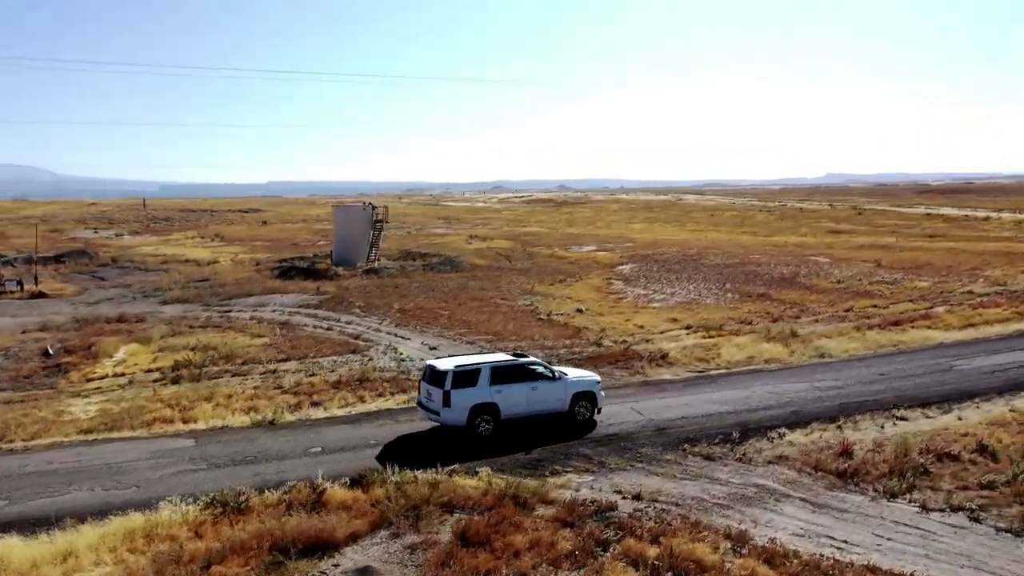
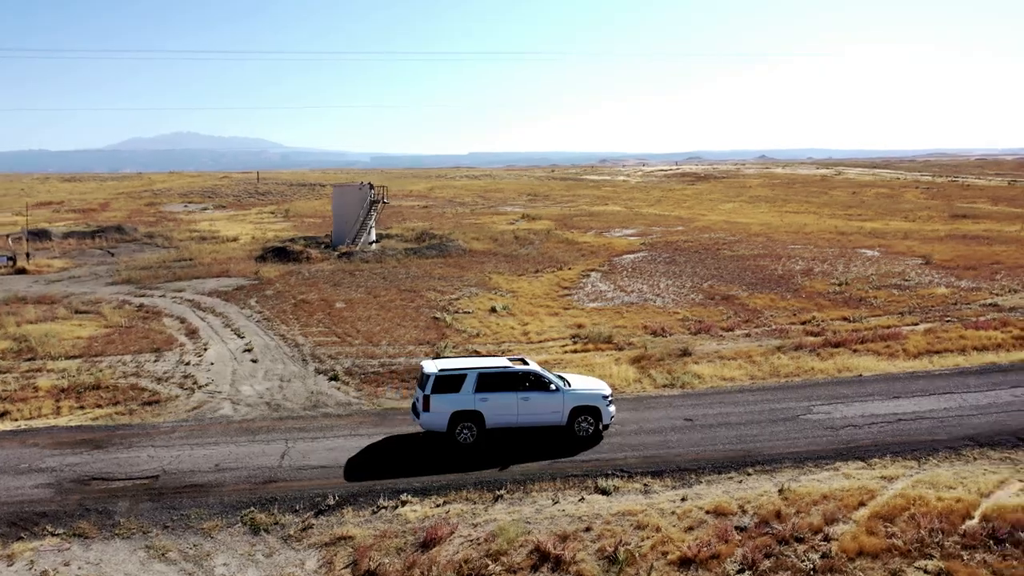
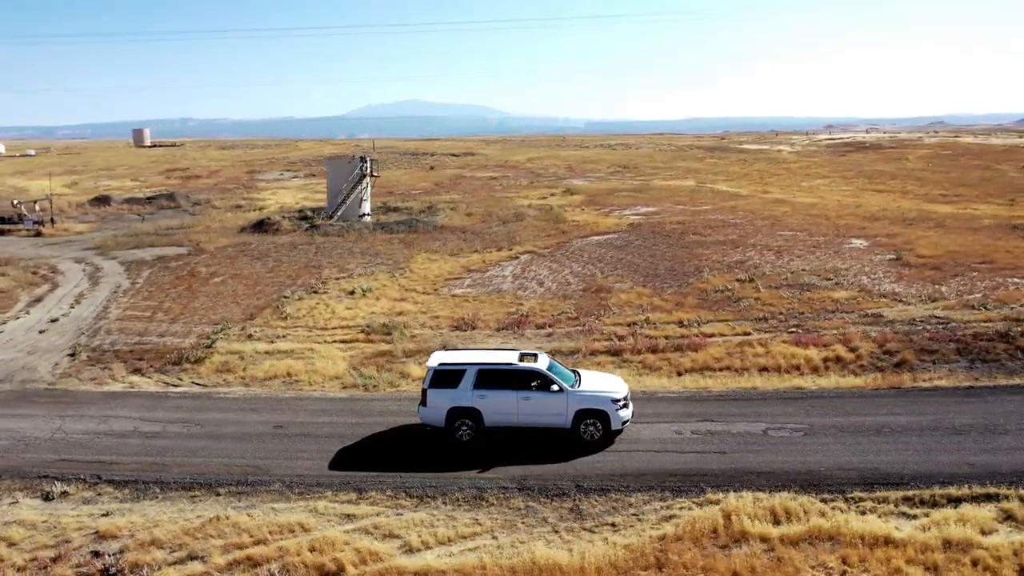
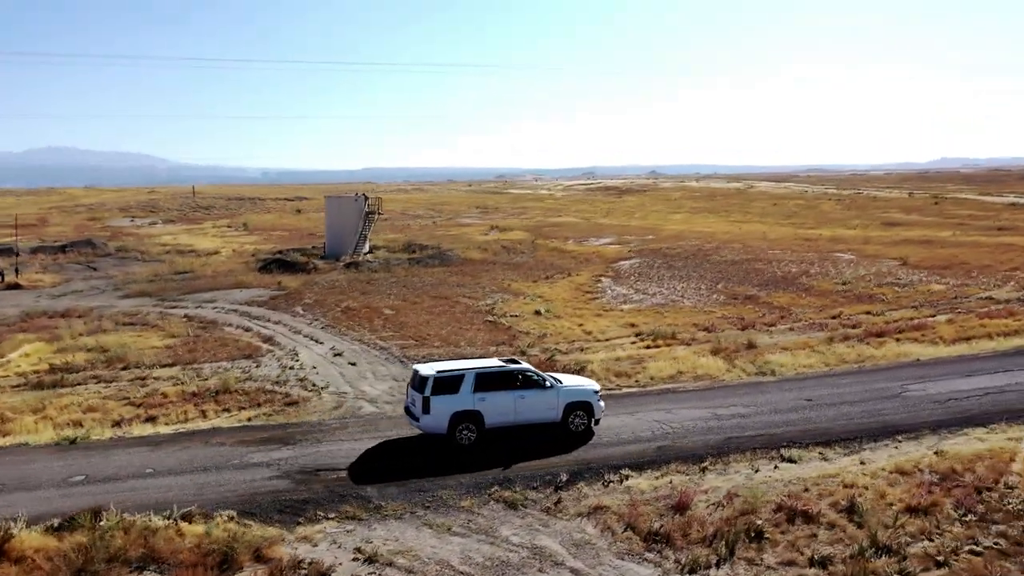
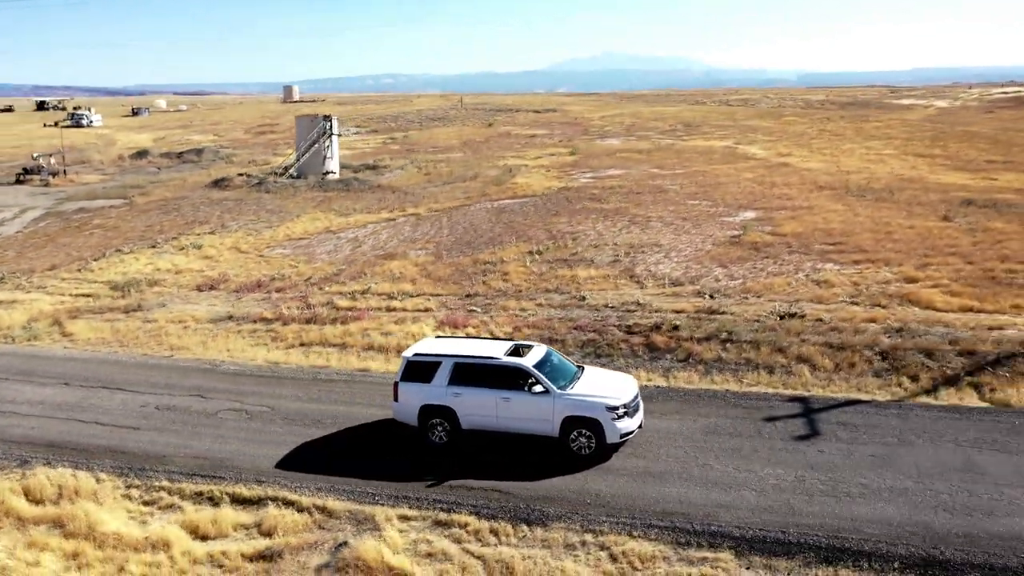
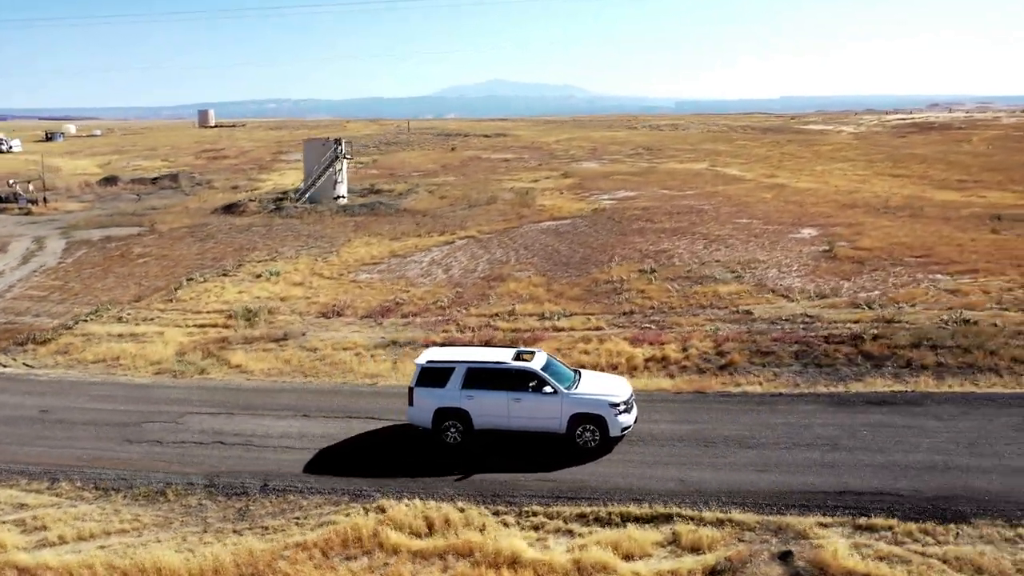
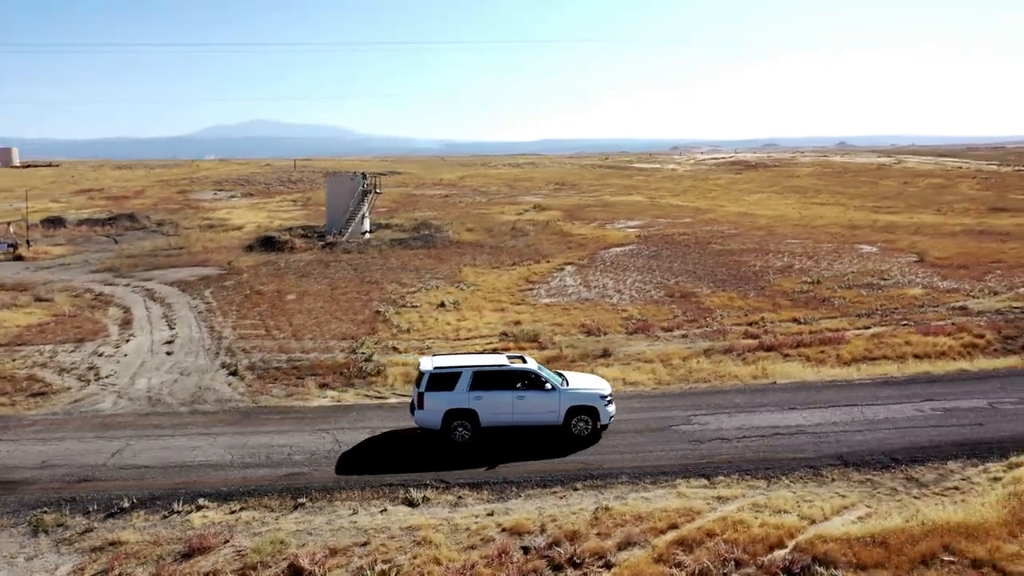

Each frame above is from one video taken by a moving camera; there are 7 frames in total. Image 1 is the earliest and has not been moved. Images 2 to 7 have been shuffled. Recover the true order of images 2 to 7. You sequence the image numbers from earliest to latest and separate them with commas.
4, 2, 7, 3, 6, 5
